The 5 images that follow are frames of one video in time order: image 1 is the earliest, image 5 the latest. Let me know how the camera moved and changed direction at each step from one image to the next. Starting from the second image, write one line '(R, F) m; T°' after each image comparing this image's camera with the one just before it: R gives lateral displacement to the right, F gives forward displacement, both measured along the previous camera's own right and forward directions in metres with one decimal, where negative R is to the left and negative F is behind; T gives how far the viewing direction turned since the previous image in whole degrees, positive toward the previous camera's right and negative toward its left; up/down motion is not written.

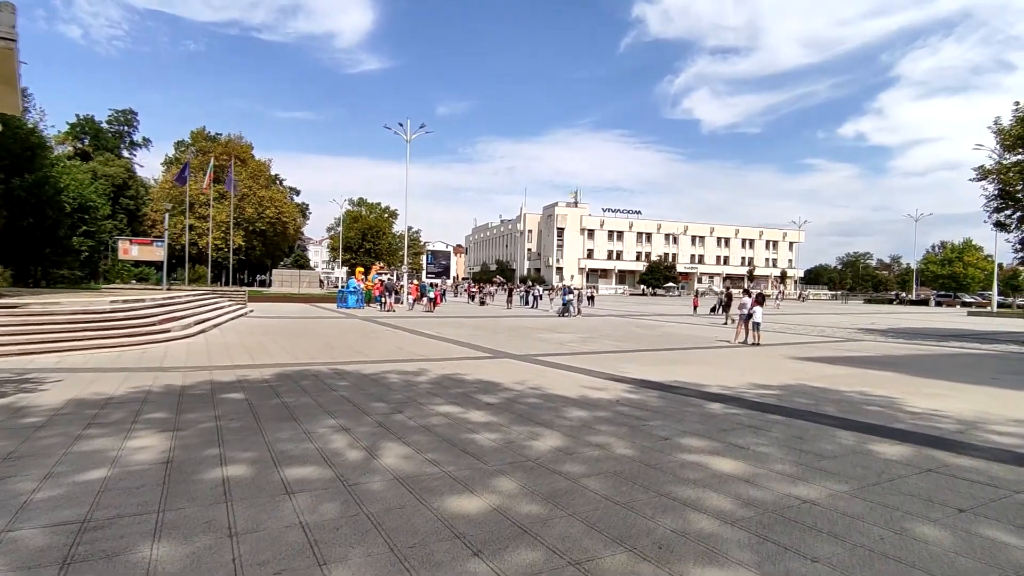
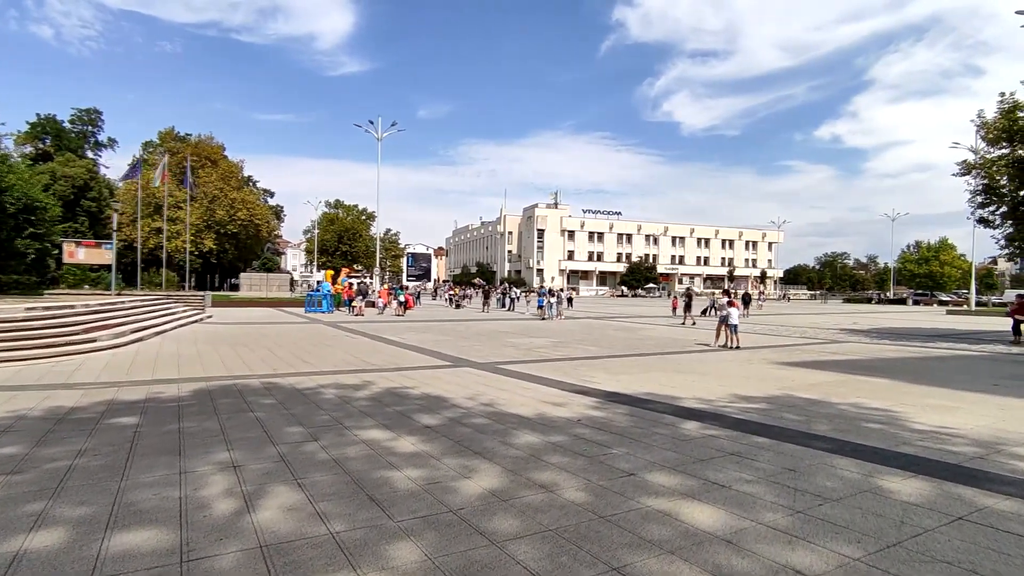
(+0.5, +1.1) m; +2°
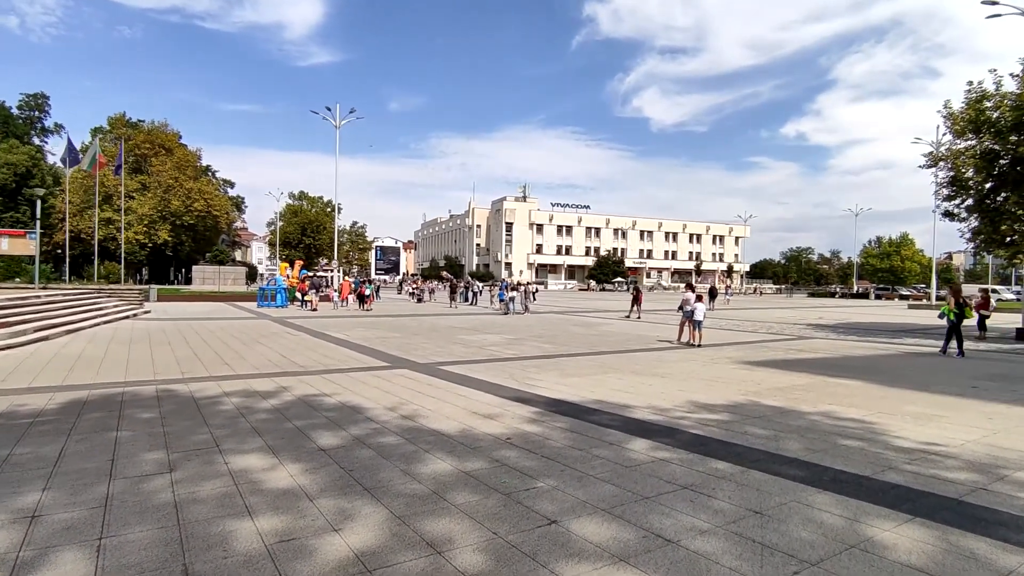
(+0.5, +1.1) m; +3°
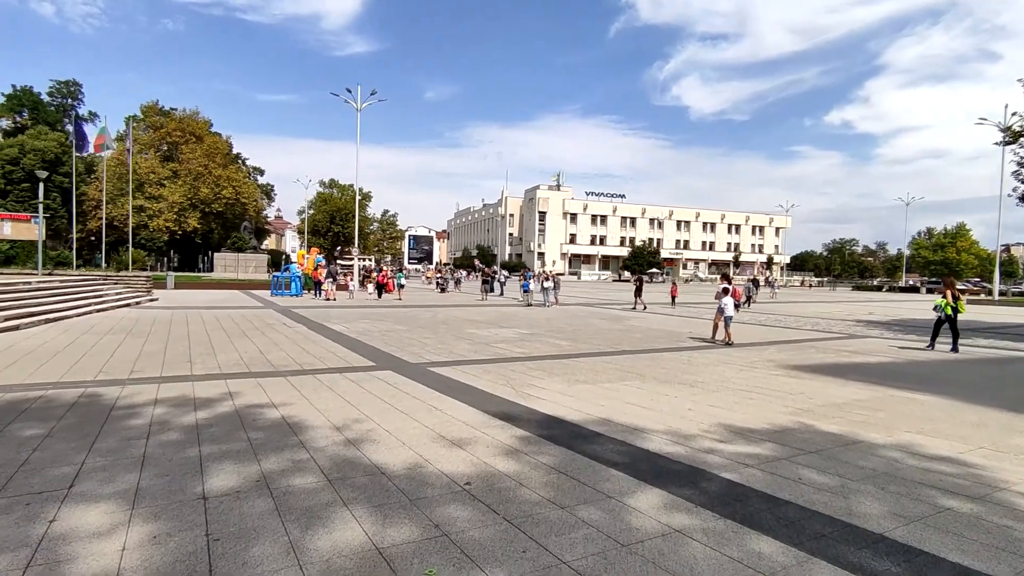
(+0.5, +1.6) m; -3°
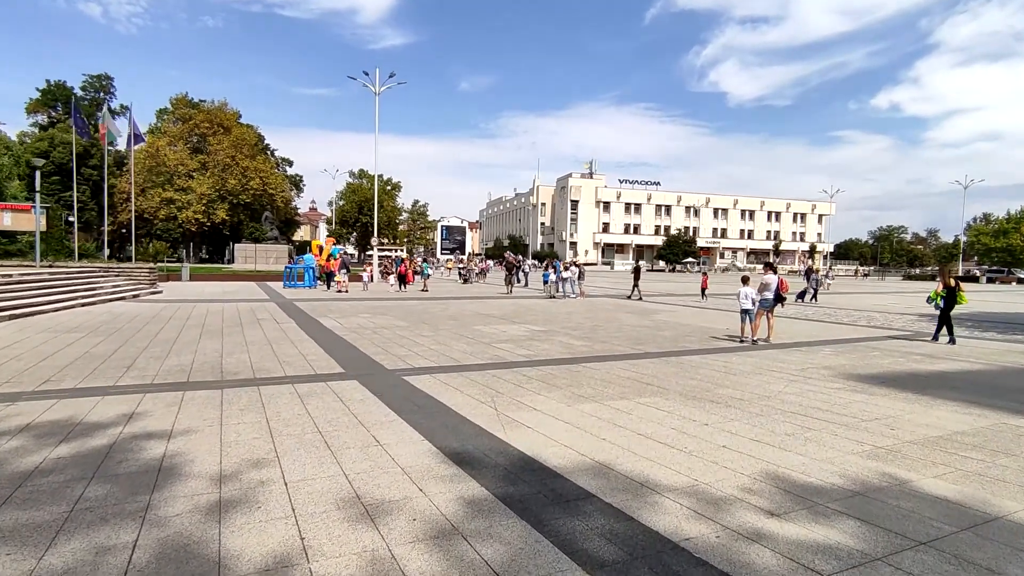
(+0.6, +1.8) m; -3°
